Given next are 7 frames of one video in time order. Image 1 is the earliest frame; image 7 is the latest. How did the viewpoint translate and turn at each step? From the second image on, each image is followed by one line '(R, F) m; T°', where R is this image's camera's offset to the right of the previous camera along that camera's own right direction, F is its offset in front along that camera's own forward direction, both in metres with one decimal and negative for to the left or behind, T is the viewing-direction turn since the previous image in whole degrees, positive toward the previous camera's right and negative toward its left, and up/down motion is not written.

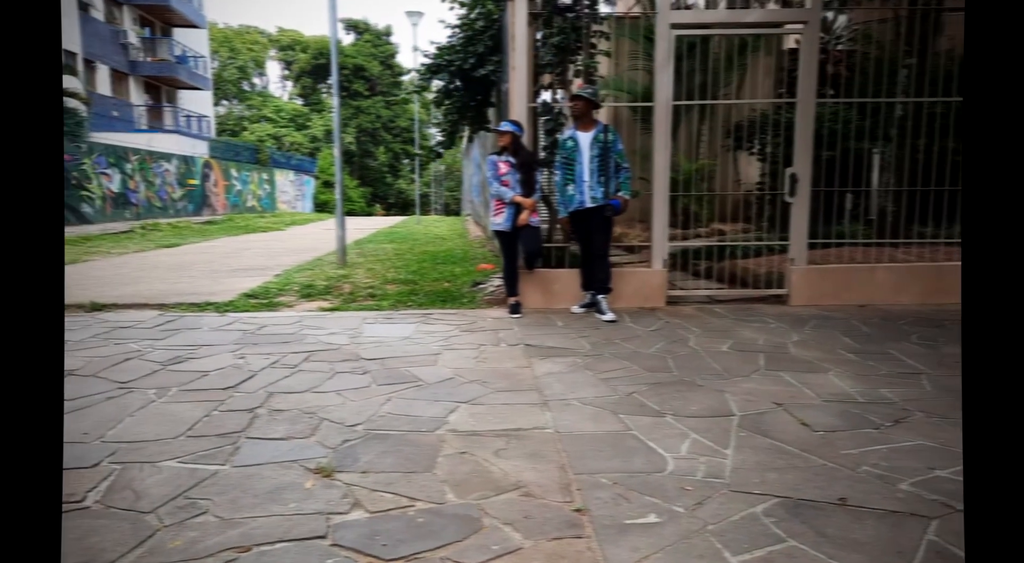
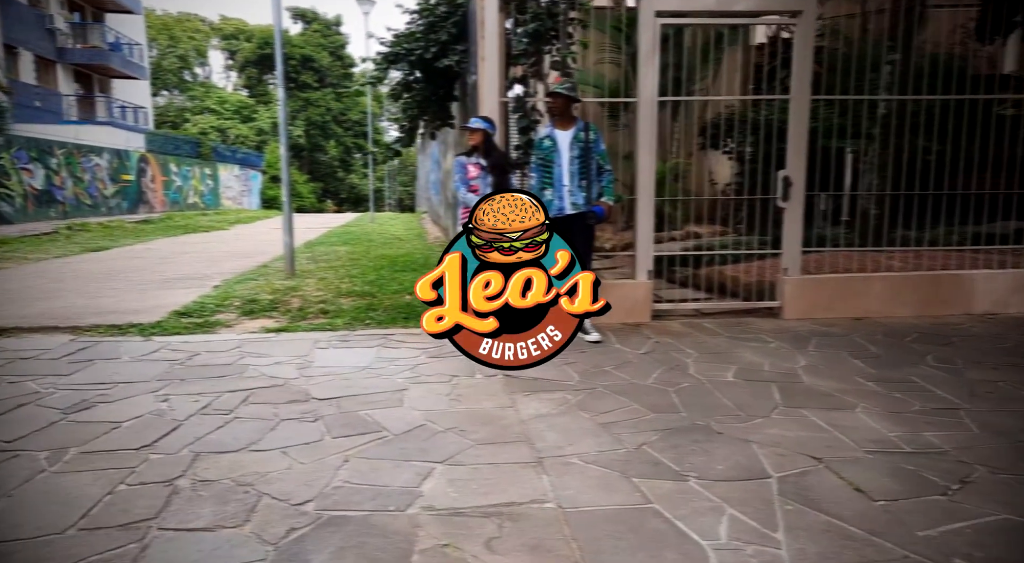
(-0.1, +0.6) m; +4°
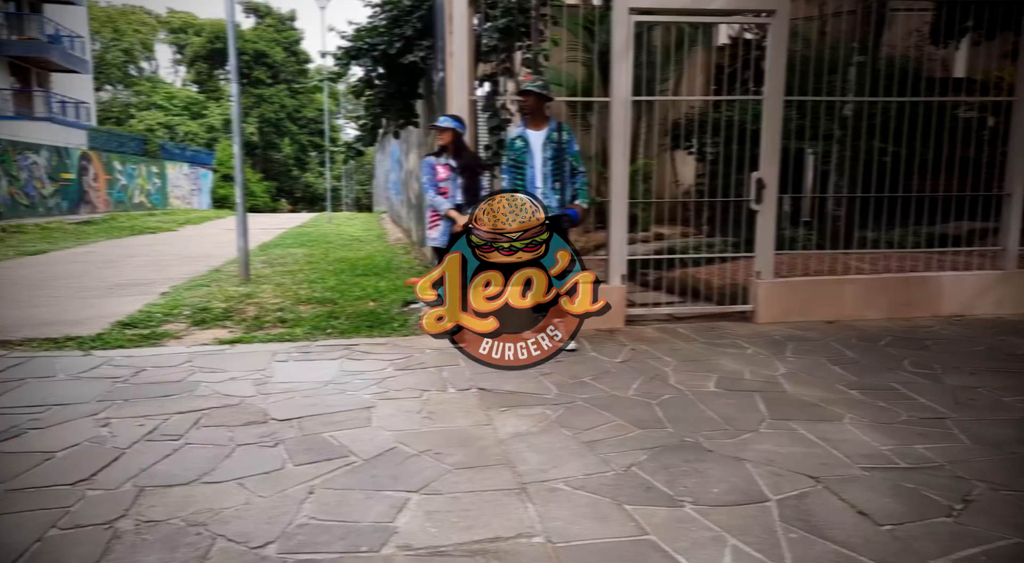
(-0.1, +0.2) m; +4°
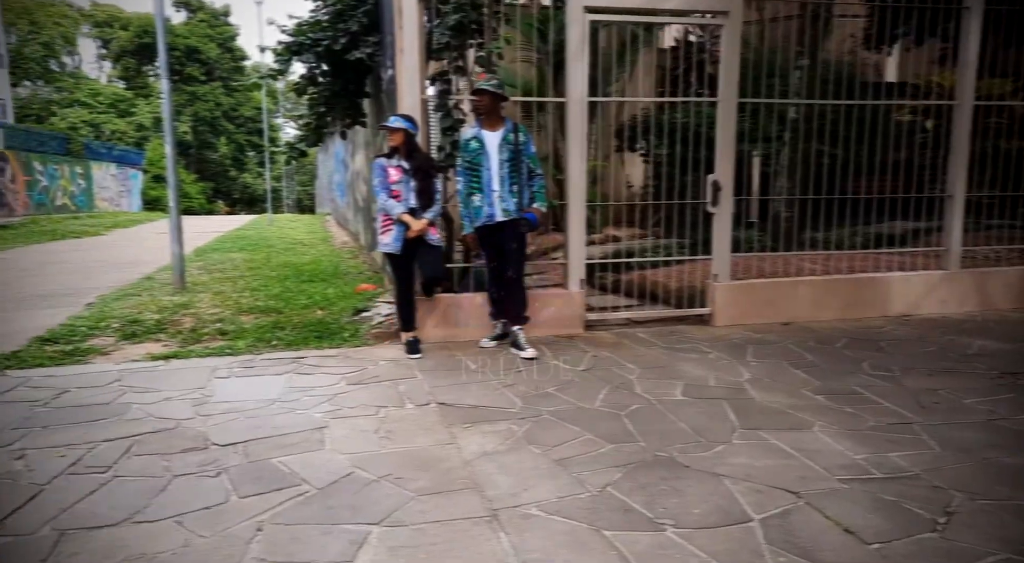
(-0.1, +0.2) m; +5°
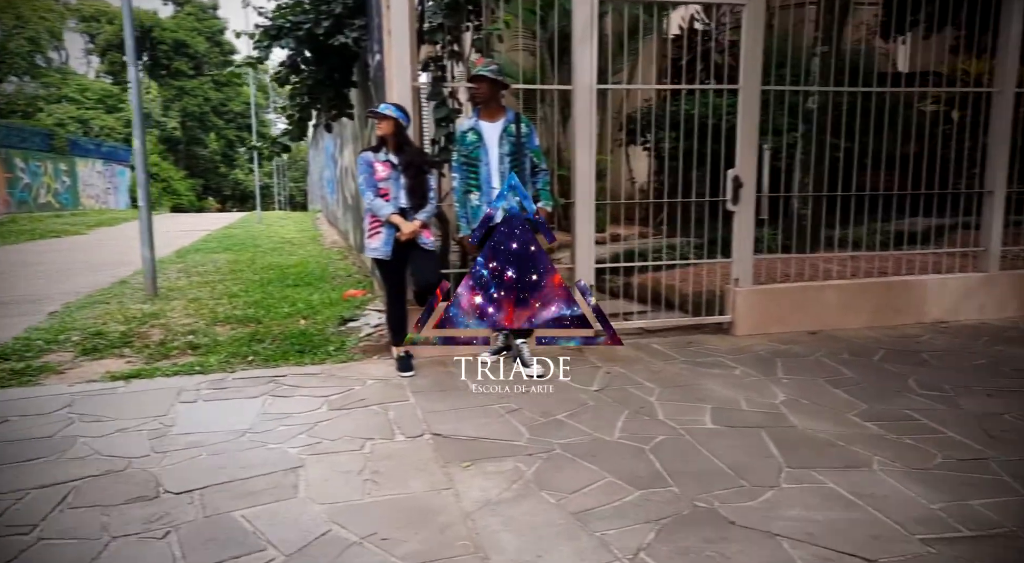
(-0.1, +0.5) m; 0°
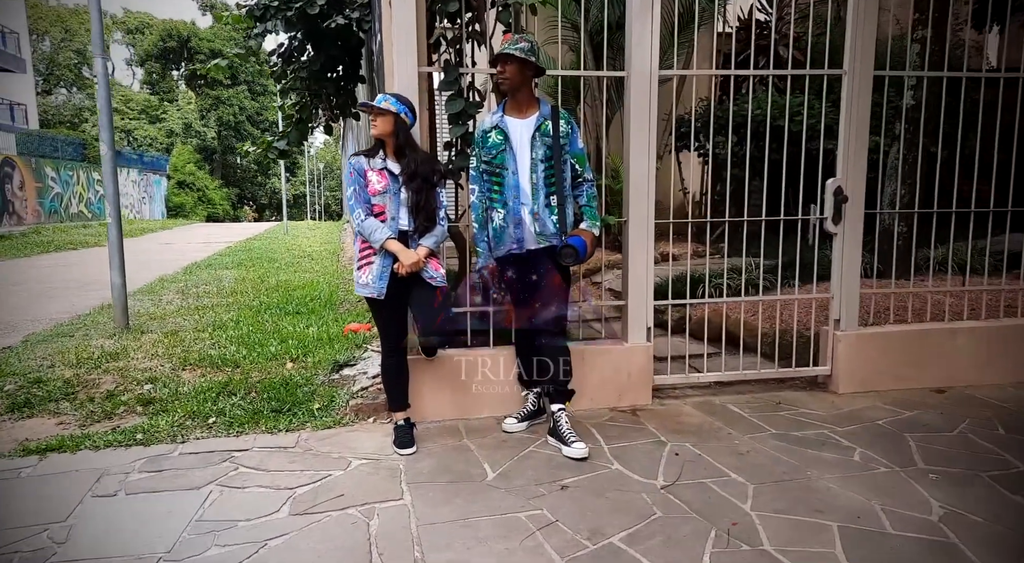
(0.0, +1.0) m; -3°
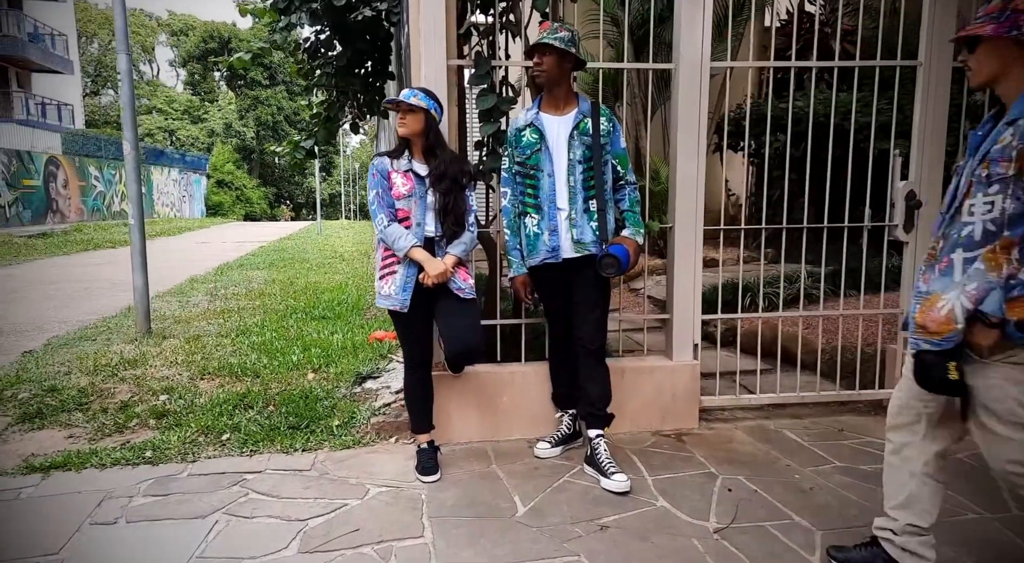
(0.0, +0.3) m; -3°
